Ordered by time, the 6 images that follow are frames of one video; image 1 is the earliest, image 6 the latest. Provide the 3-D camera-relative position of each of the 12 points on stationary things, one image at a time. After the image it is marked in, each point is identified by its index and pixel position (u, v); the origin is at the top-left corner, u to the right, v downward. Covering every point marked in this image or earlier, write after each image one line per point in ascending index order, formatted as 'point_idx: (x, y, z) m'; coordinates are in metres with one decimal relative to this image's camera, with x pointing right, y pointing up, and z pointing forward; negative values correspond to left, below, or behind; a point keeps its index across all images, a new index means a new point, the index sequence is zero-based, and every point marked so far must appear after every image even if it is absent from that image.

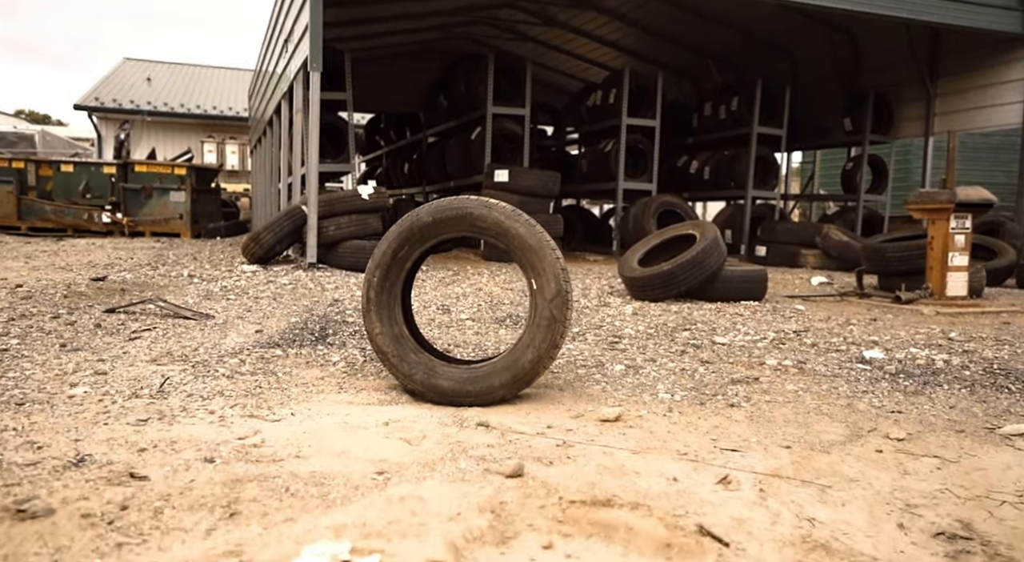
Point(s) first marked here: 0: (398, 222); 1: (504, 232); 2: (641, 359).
0: (-0.5, +0.3, +3.4) m
1: (0.0, +0.2, +3.3) m
2: (+0.7, -0.5, +4.2) m
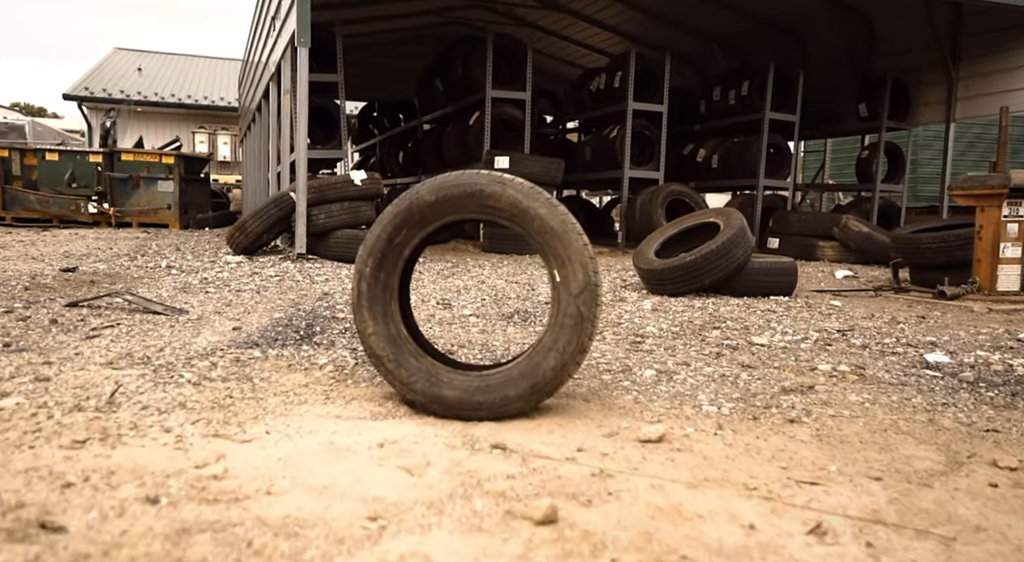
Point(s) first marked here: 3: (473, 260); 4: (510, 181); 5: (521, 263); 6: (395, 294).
0: (-0.5, +0.3, +2.9) m
1: (0.0, +0.3, +2.8) m
2: (+0.8, -0.4, +3.7) m
3: (-0.4, +0.2, +8.2) m
4: (0.0, +0.4, +2.8) m
5: (+0.1, +0.2, +8.1) m
6: (-0.5, 0.0, +2.8) m
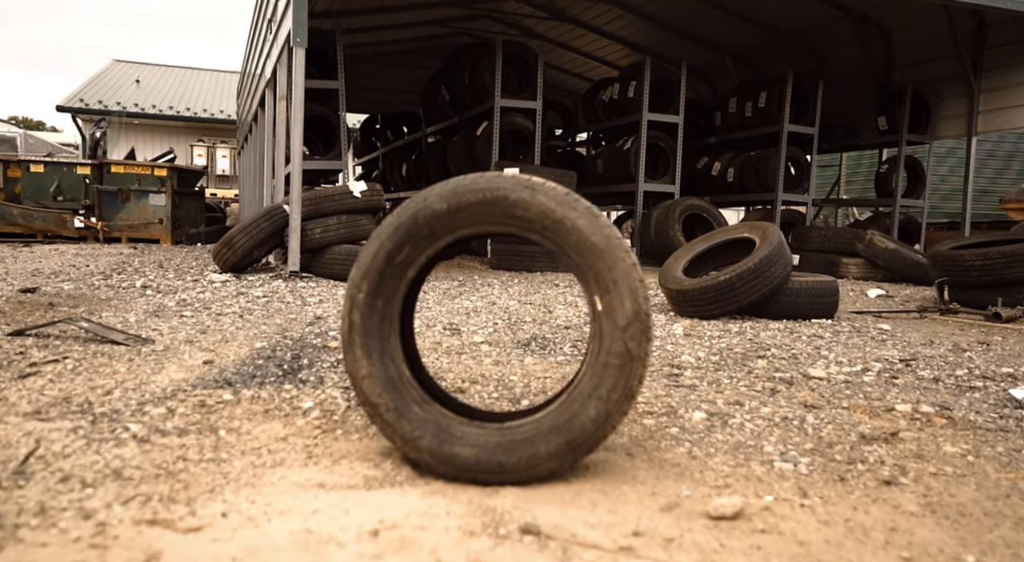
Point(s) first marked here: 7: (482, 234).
0: (-0.4, +0.2, +2.3) m
1: (+0.1, +0.2, +2.2) m
2: (+0.9, -0.5, +3.1) m
3: (-0.3, 0.0, +7.6) m
4: (+0.1, +0.3, +2.3) m
5: (+0.2, 0.0, +7.5) m
6: (-0.4, -0.1, +2.3) m
7: (-0.1, +0.2, +2.3) m
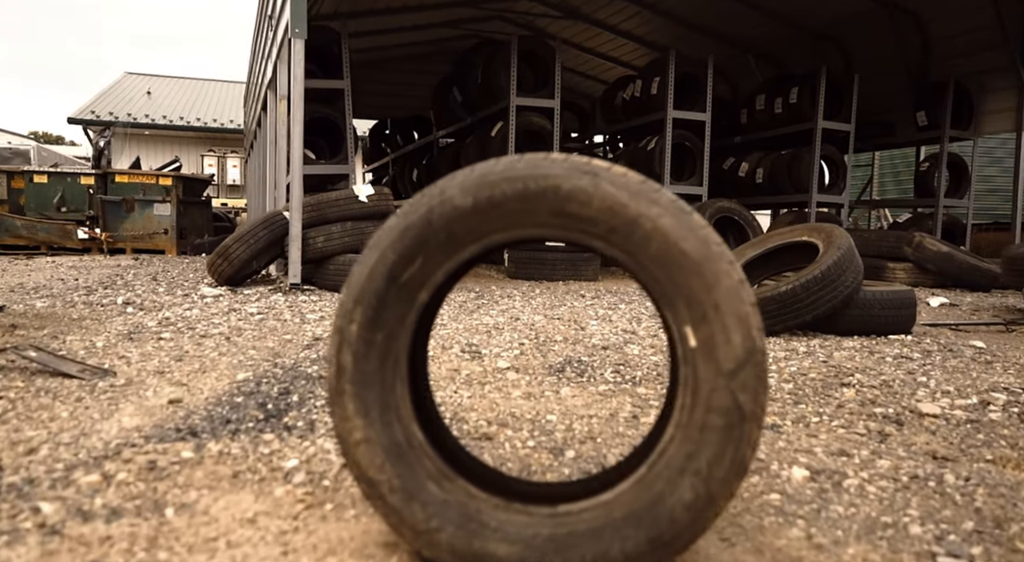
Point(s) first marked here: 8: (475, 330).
0: (-0.3, +0.2, +1.7) m
1: (+0.2, +0.1, +1.6) m
2: (+1.0, -0.6, +2.4) m
3: (-0.1, -0.1, +7.0) m
4: (+0.2, +0.2, +1.6) m
5: (+0.4, -0.1, +6.9) m
6: (-0.3, -0.2, +1.6) m
7: (0.0, +0.1, +1.6) m
8: (-0.2, -0.3, +4.6) m
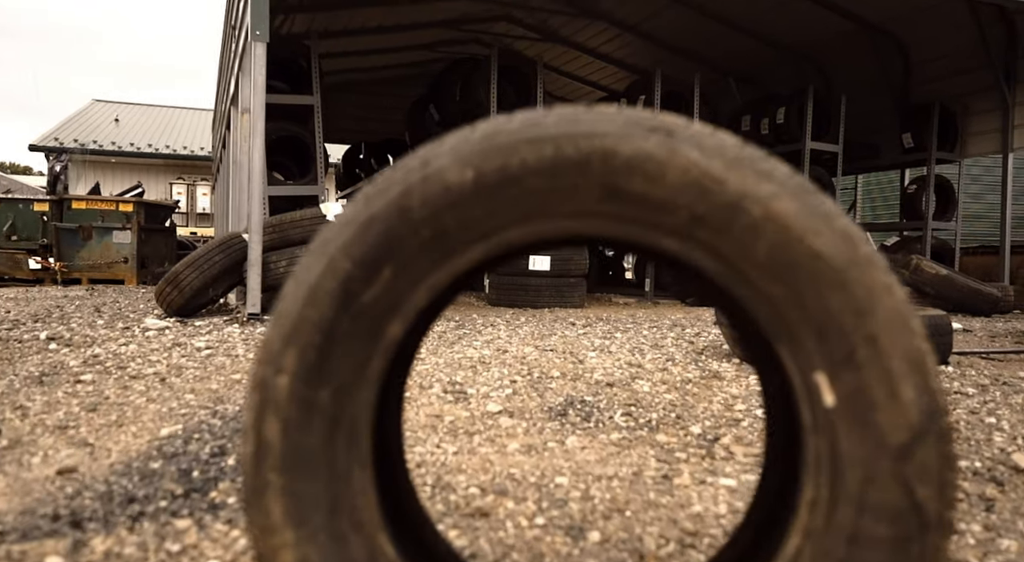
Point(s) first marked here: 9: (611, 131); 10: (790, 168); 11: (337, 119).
0: (-0.2, +0.1, +1.1) m
1: (+0.3, +0.1, +1.0) m
2: (+1.0, -0.6, +1.9) m
3: (-0.3, -0.3, +6.4) m
4: (+0.2, +0.2, +1.0) m
5: (+0.3, -0.3, +6.3) m
6: (-0.2, -0.2, +1.0) m
7: (+0.1, +0.1, +1.1) m
8: (-0.3, -0.5, +4.0) m
9: (+0.1, +0.2, +1.0) m
10: (+0.4, +0.2, +1.0) m
11: (-3.3, +3.2, +13.9) m
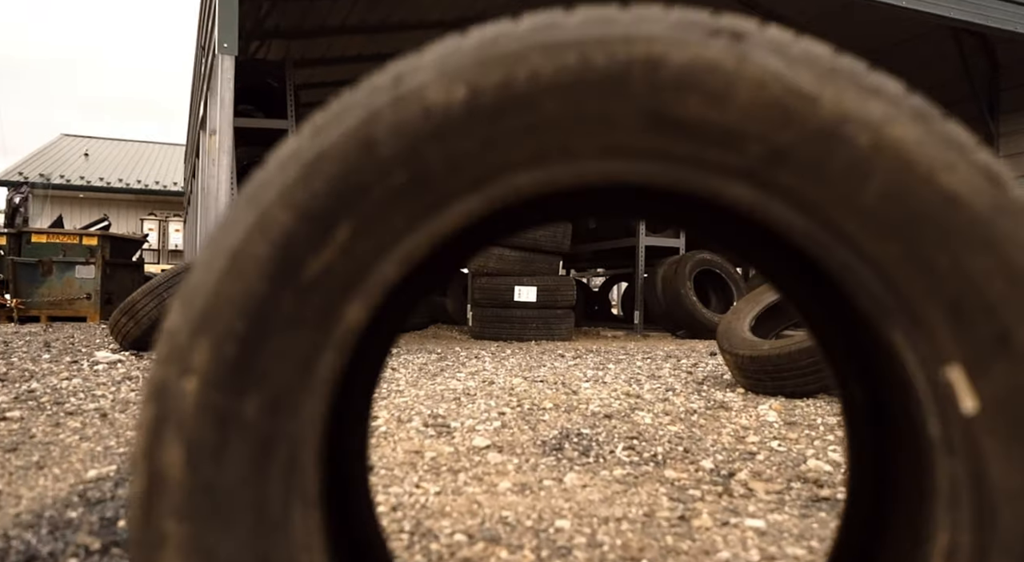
0: (-0.2, +0.2, +0.8) m
1: (+0.3, +0.1, +0.7) m
2: (+1.0, -0.6, +1.6) m
3: (-0.4, -0.6, +6.1) m
4: (+0.2, +0.3, +0.8) m
5: (+0.1, -0.6, +6.0) m
6: (-0.2, -0.2, +0.7) m
7: (+0.1, +0.1, +0.8) m
8: (-0.4, -0.6, +3.6) m
9: (+0.1, +0.2, +0.7) m
10: (+0.4, +0.2, +0.7) m
11: (-3.7, +2.5, +13.7) m
